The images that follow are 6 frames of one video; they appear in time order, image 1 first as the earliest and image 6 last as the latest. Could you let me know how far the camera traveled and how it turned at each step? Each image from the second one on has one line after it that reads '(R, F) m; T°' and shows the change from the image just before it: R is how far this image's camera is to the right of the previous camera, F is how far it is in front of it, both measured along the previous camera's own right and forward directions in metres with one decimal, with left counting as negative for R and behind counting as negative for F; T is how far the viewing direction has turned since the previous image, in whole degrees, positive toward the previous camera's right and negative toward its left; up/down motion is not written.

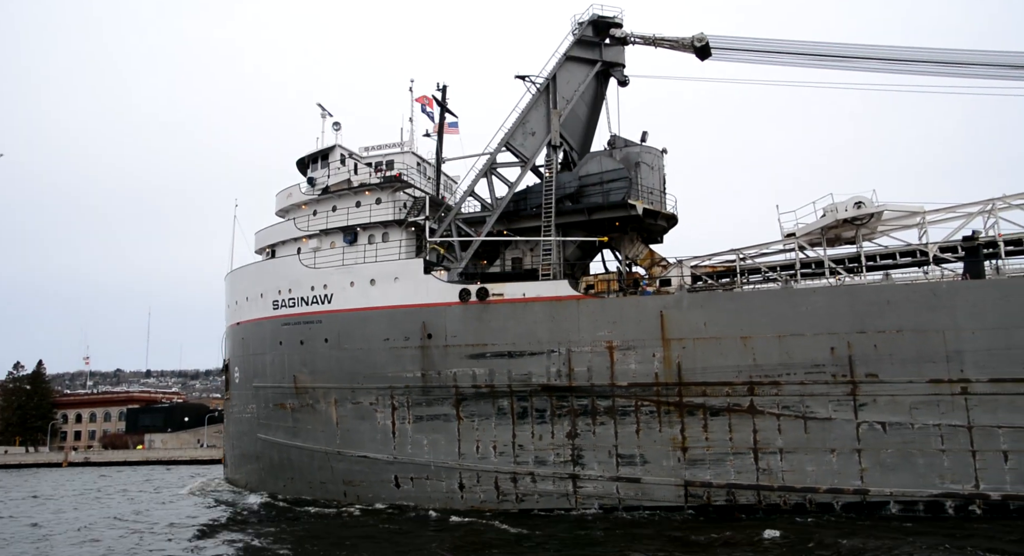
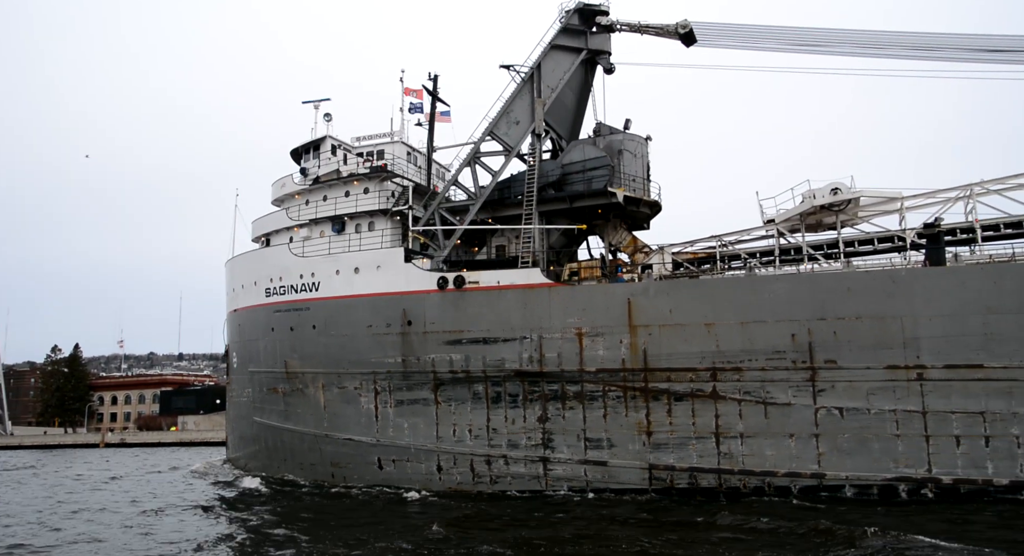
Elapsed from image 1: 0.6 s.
(+0.9, -0.3) m; -2°
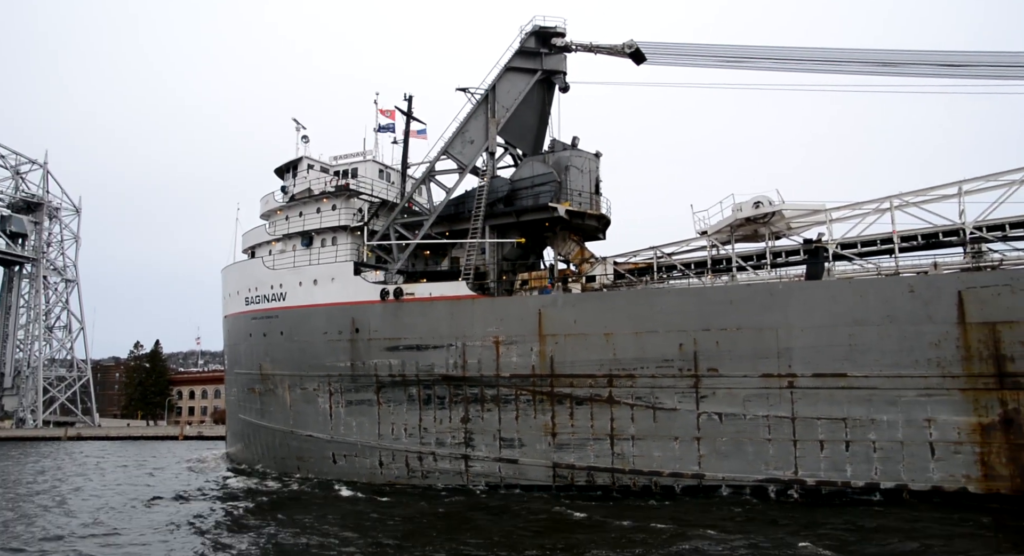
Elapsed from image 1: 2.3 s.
(+2.5, -0.9) m; -4°
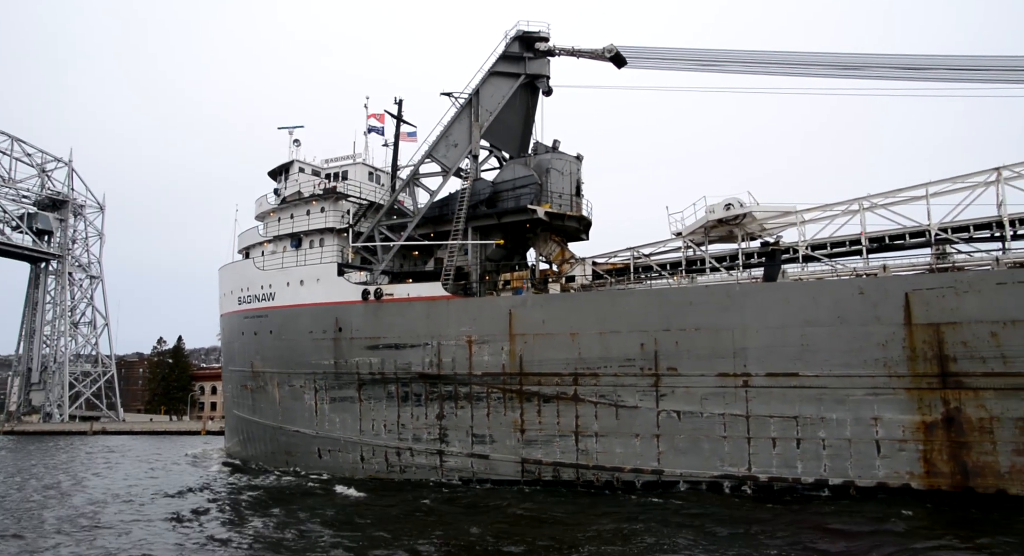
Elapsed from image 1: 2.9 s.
(+0.9, -0.4) m; -1°
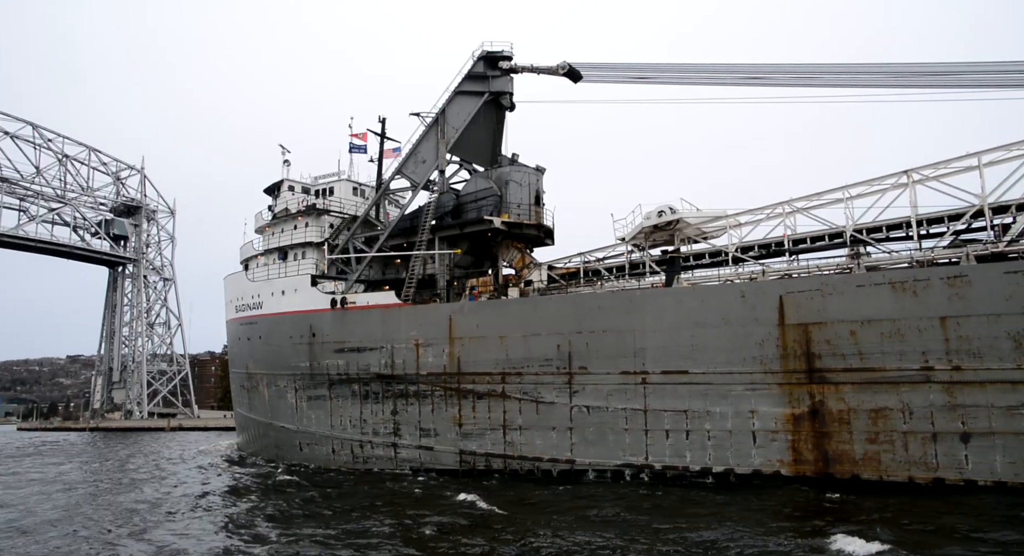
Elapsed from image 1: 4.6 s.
(+2.4, -1.2) m; -4°
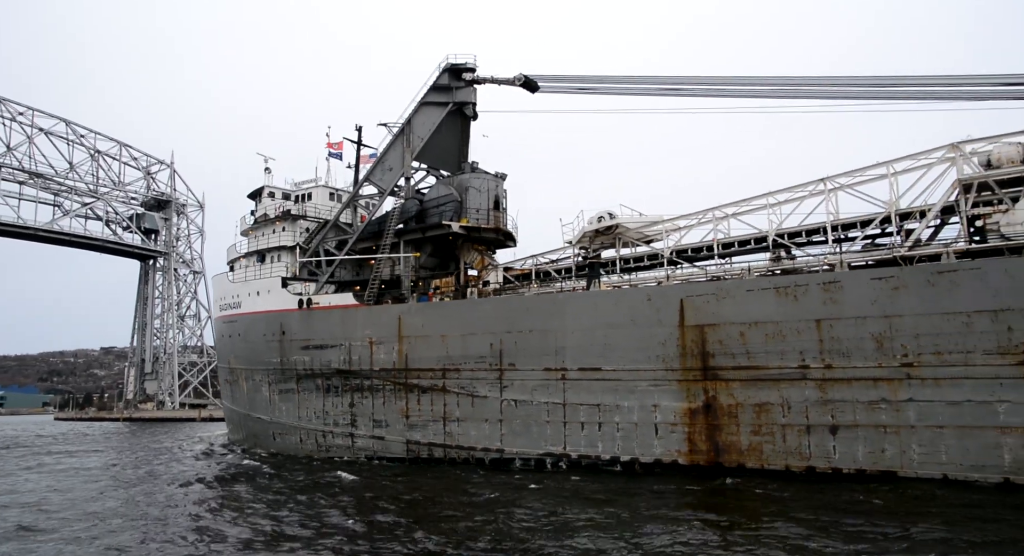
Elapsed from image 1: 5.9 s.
(+1.8, -1.0) m; -2°
